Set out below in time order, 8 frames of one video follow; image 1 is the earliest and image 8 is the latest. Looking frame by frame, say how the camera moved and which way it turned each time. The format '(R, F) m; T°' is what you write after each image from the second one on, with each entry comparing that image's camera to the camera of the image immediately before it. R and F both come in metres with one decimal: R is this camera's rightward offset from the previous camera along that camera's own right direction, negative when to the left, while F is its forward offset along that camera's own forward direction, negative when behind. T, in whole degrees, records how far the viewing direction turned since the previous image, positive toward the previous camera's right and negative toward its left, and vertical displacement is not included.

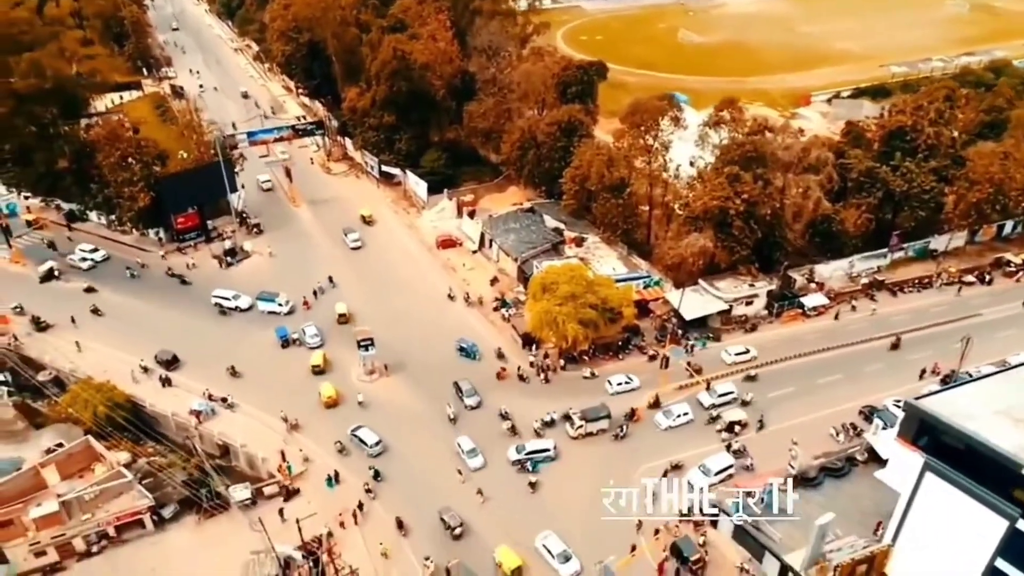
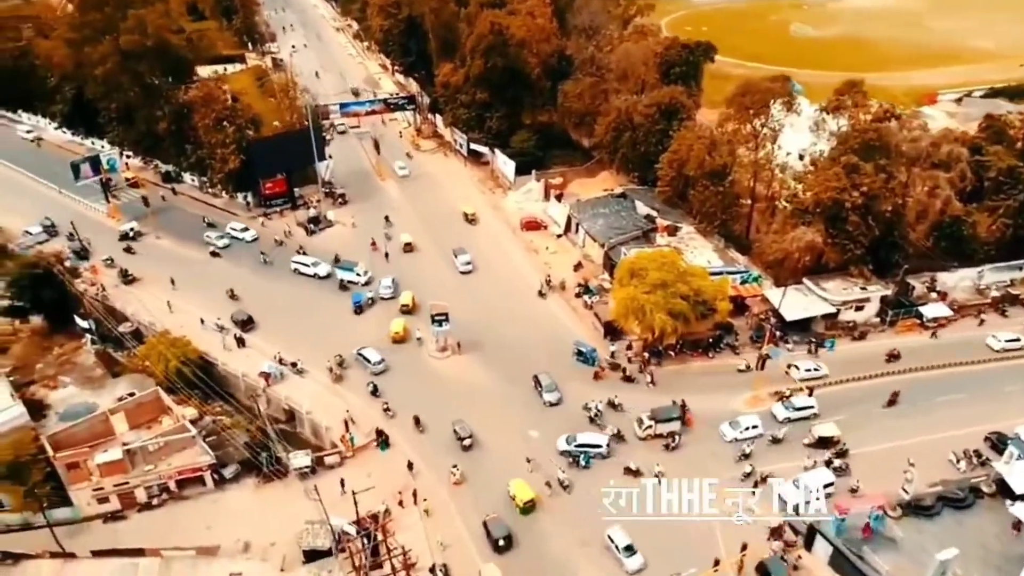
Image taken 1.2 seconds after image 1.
(-0.2, +3.2) m; -6°
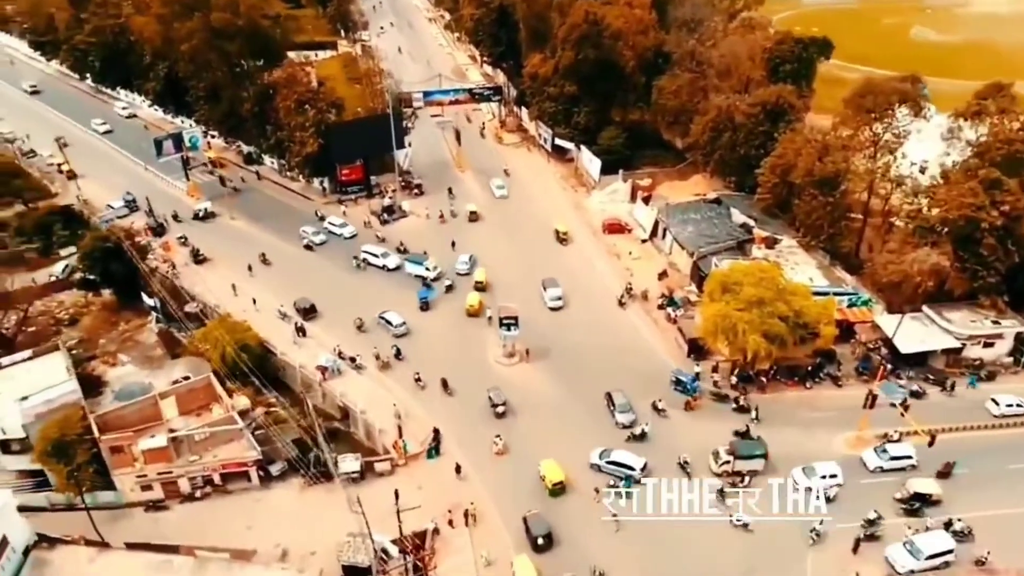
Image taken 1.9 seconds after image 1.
(0.0, +4.1) m; -6°
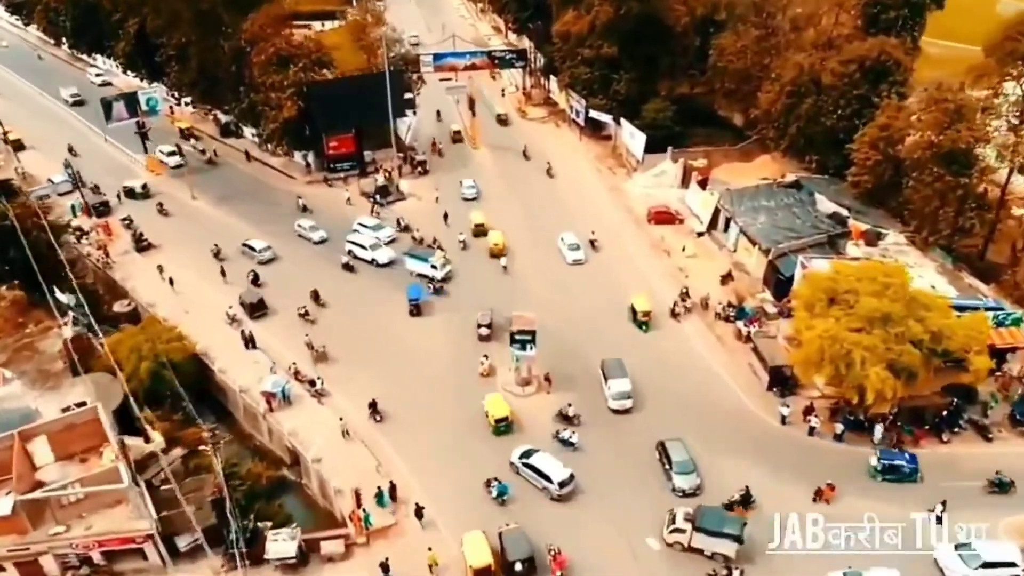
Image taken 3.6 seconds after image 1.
(+0.5, +13.1) m; -2°
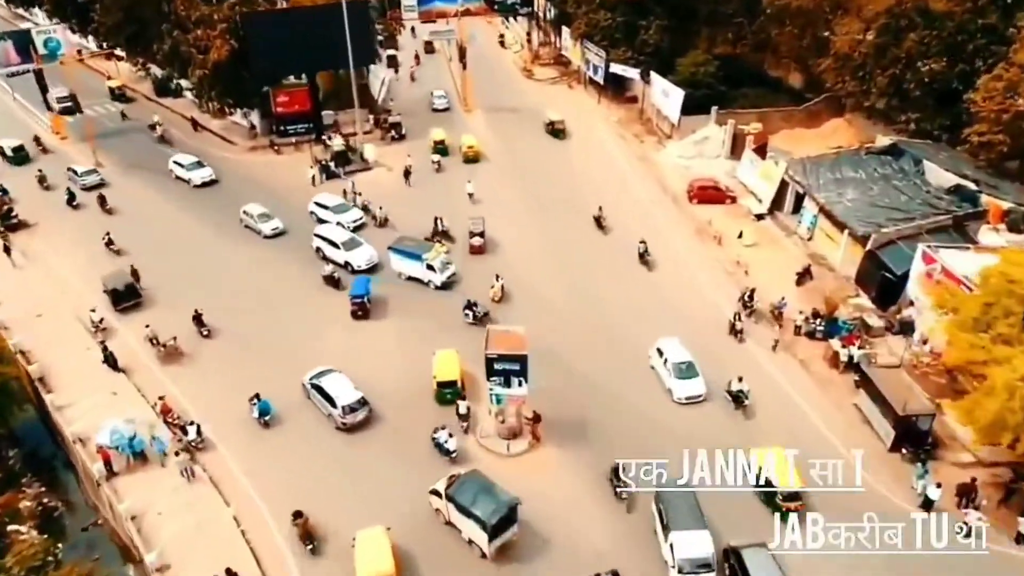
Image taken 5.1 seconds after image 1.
(+1.1, +12.9) m; -1°
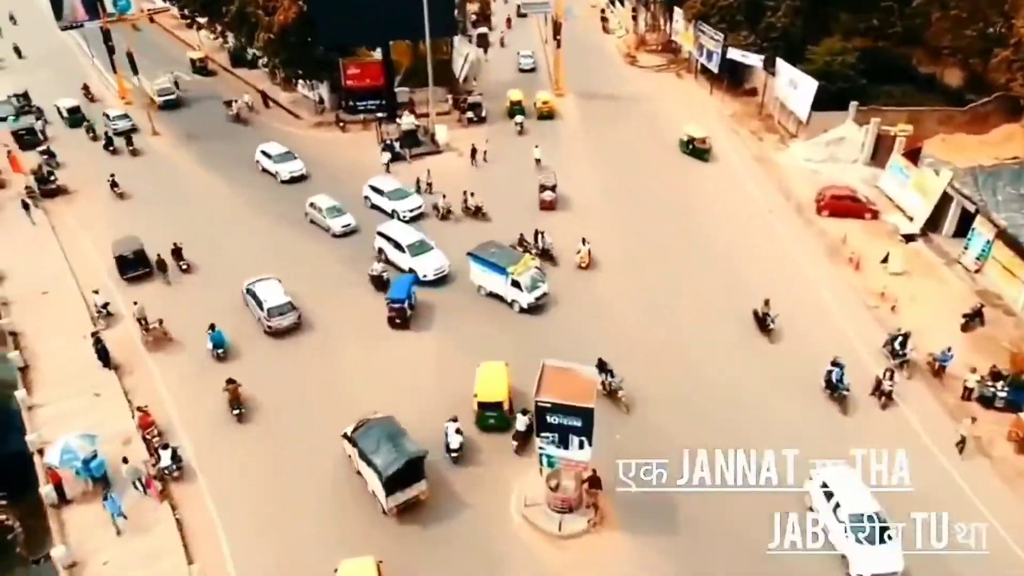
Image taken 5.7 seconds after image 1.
(+0.4, +6.0) m; -7°
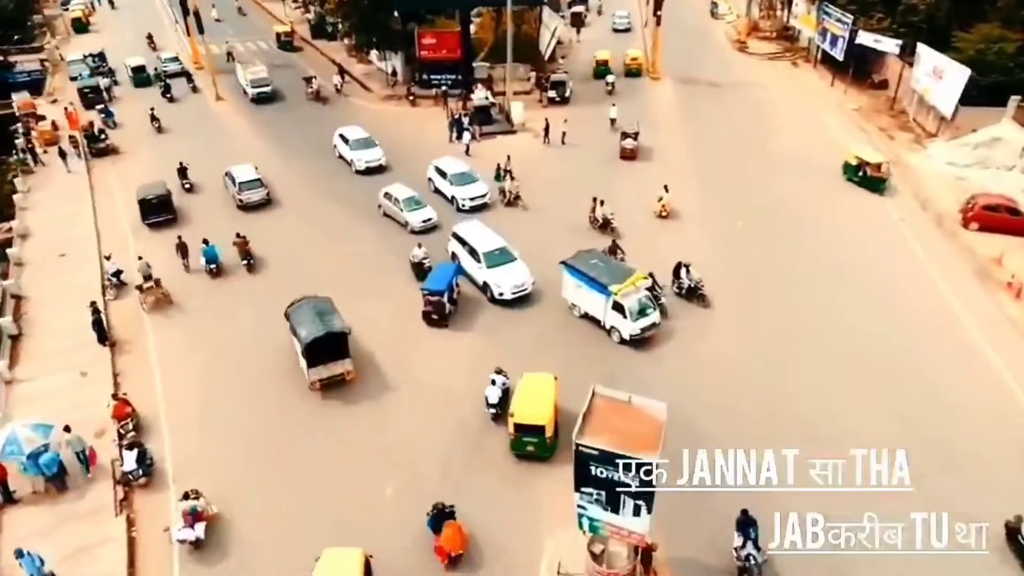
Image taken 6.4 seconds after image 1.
(+0.6, +4.3) m; -7°
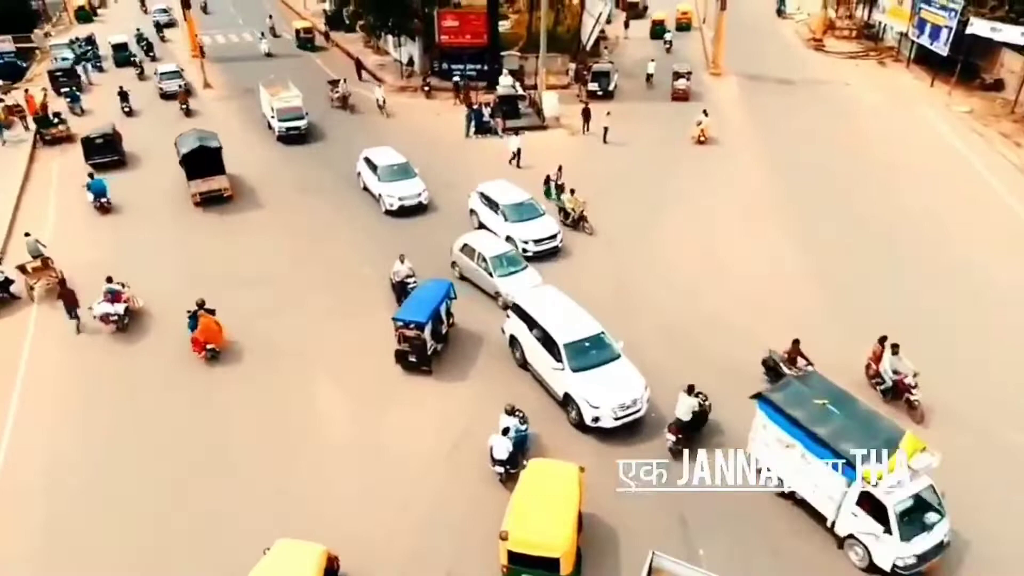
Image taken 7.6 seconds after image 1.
(+0.5, +6.2) m; -3°
